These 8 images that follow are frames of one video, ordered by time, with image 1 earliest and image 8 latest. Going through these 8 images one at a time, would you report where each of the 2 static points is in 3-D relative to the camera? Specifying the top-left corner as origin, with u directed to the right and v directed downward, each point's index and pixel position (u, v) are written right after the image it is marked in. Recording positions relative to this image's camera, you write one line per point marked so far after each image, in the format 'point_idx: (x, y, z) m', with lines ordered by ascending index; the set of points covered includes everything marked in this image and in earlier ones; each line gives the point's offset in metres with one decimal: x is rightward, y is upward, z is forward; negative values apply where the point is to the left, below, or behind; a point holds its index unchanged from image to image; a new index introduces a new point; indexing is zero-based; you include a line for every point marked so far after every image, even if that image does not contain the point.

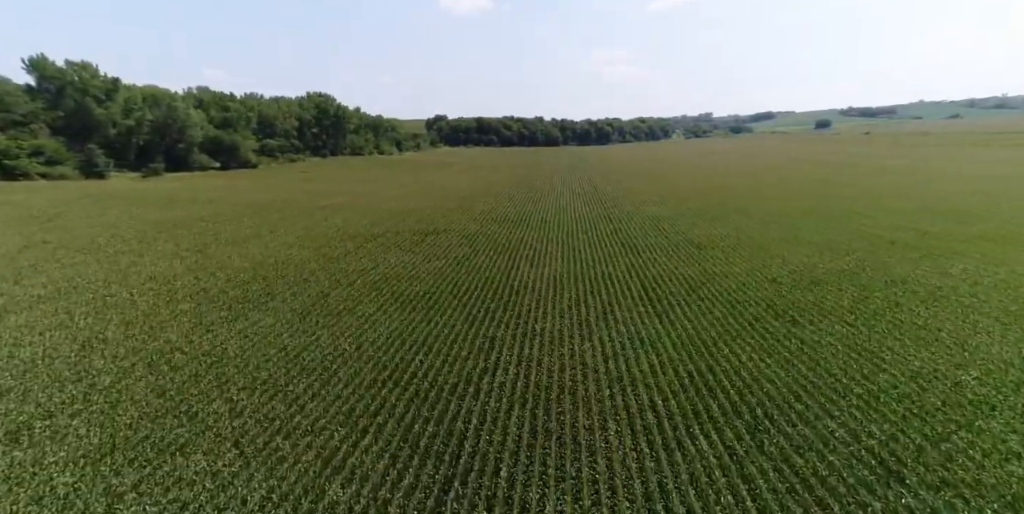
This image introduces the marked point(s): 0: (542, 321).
0: (+0.9, -2.0, +14.8) m
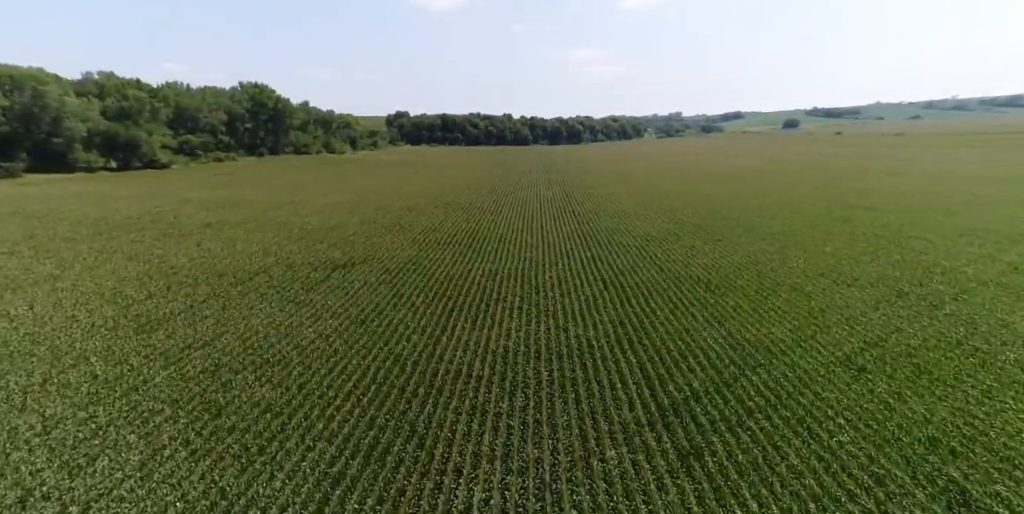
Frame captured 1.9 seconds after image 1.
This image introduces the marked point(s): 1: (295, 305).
0: (-0.7, -3.6, +7.6) m
1: (-7.0, -1.5, +15.6) m
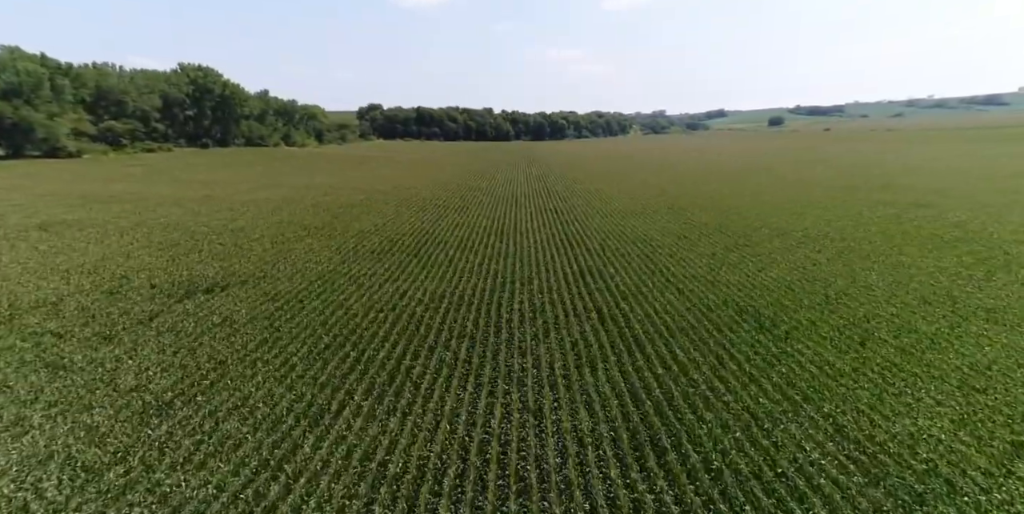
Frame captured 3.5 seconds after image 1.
0: (-1.7, -4.1, +0.8) m
1: (-8.3, -2.1, +8.6) m
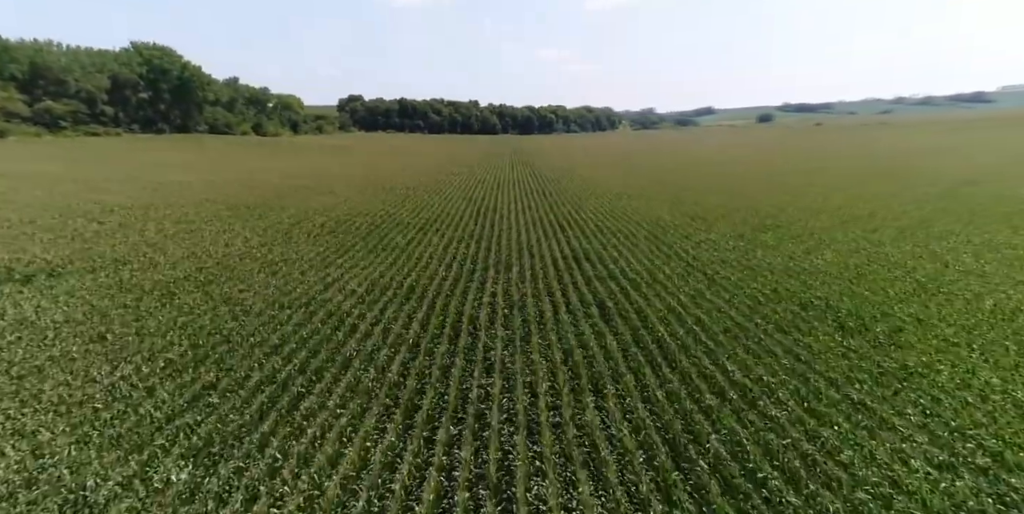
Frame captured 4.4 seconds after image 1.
0: (-2.1, -3.6, -3.5) m
1: (-8.8, -1.5, +4.2) m
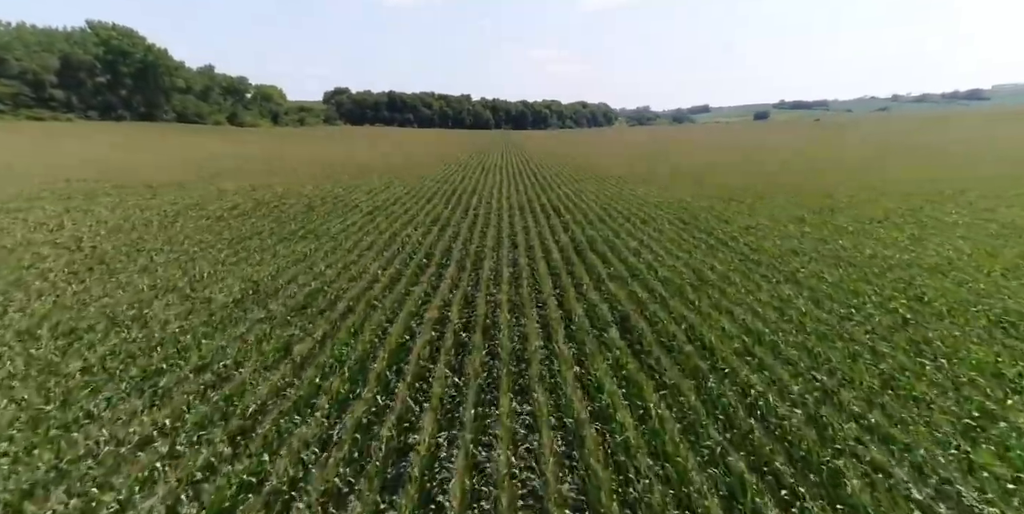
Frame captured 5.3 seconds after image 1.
0: (-2.4, -3.4, -8.0) m
1: (-9.3, -1.4, -0.4) m
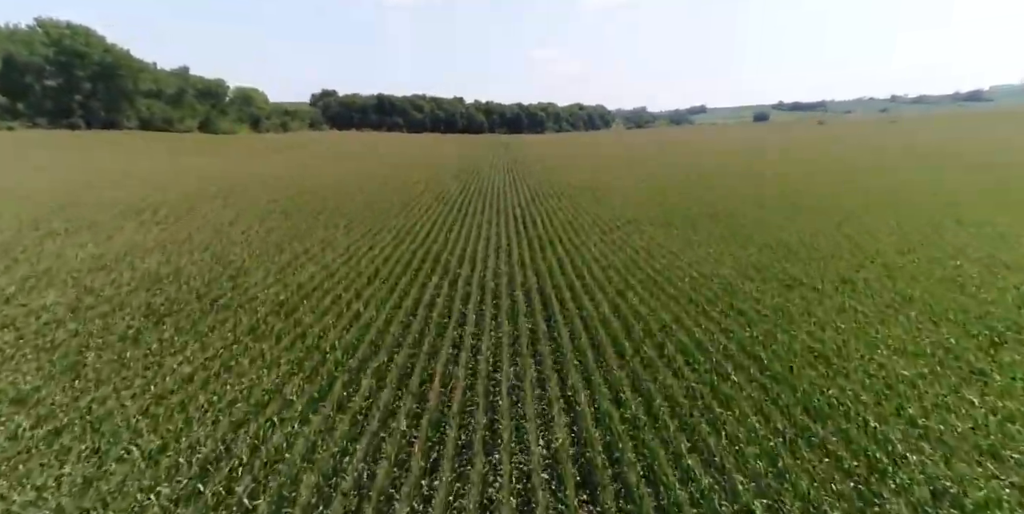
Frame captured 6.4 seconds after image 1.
0: (-2.9, -6.1, -13.4) m
1: (-9.8, -4.0, -5.8) m
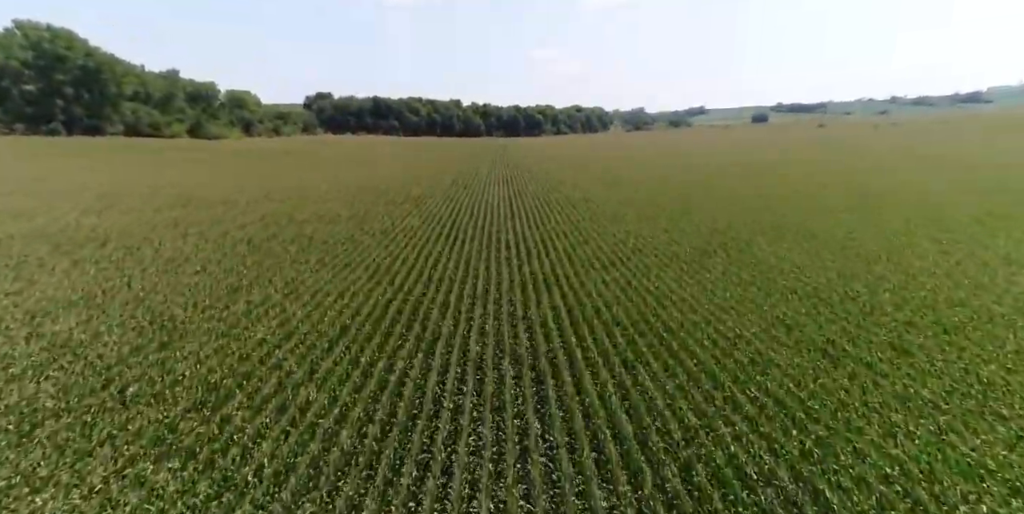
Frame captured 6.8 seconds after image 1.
0: (-3.1, -7.4, -15.5) m
1: (-10.0, -5.4, -8.0) m
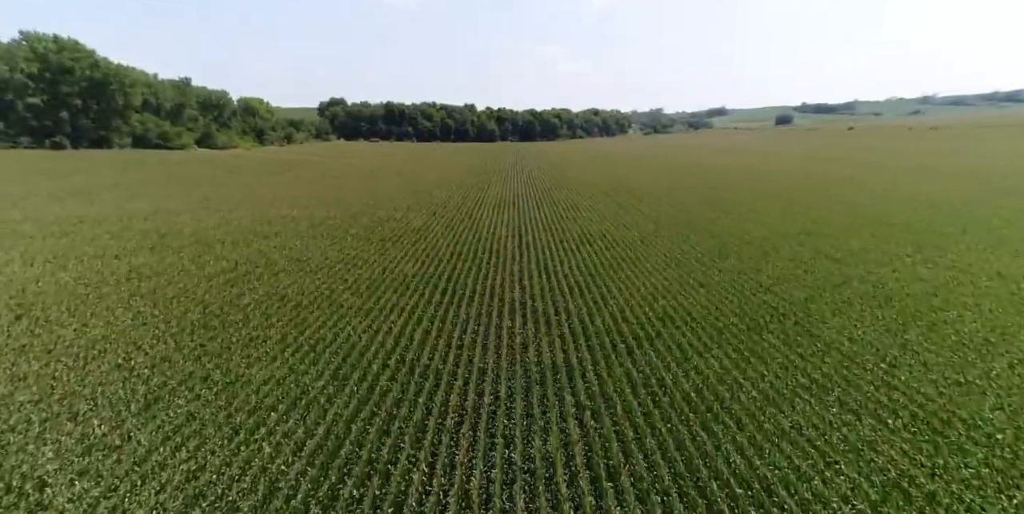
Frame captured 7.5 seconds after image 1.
0: (-4.2, -9.8, -19.0) m
1: (-10.8, -7.7, -11.3) m
